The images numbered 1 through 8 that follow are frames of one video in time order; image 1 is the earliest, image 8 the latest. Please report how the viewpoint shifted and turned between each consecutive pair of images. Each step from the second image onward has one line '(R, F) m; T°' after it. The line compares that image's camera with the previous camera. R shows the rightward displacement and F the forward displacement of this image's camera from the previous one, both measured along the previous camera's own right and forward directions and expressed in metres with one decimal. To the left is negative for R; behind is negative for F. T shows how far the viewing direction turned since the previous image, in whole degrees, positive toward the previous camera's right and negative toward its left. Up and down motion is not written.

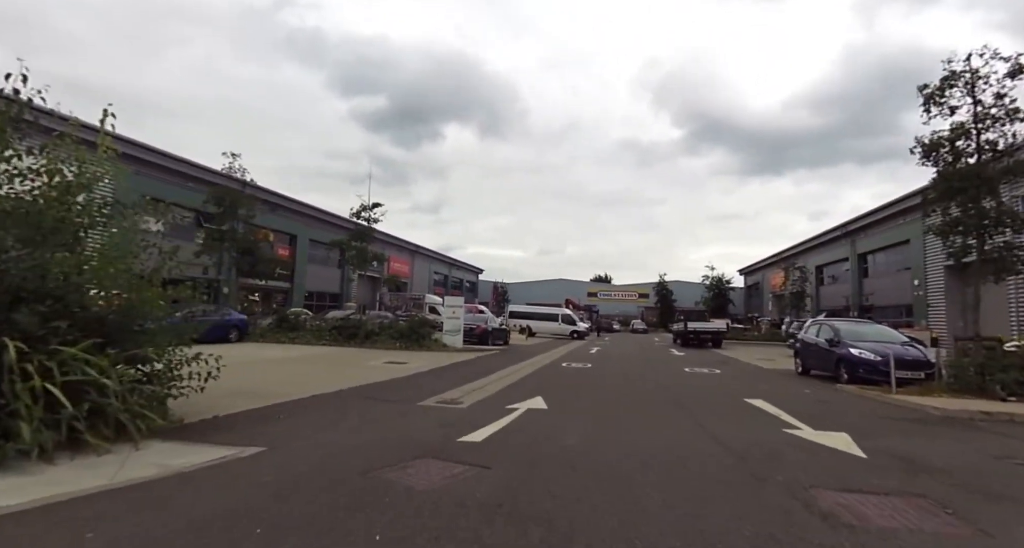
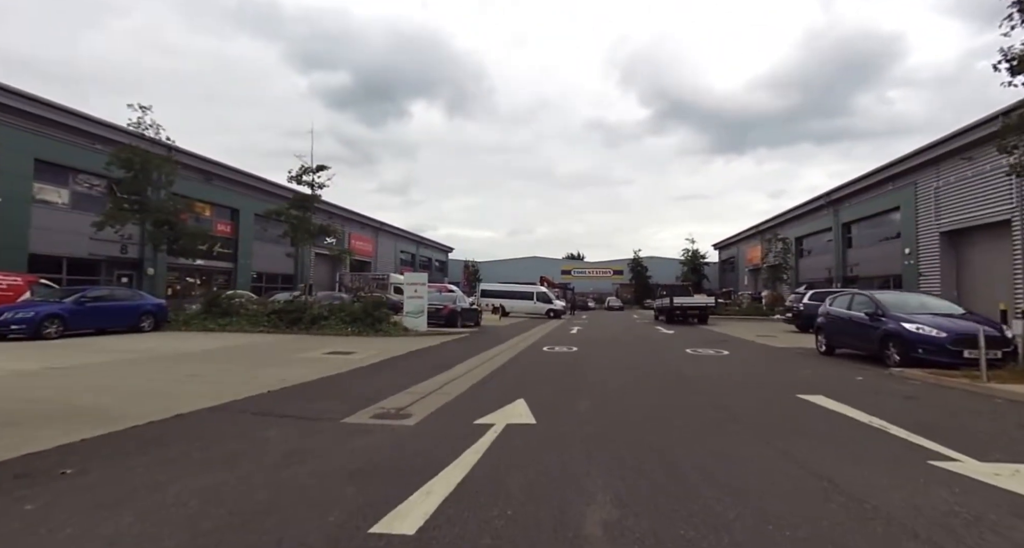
(+0.1, +3.0) m; +3°
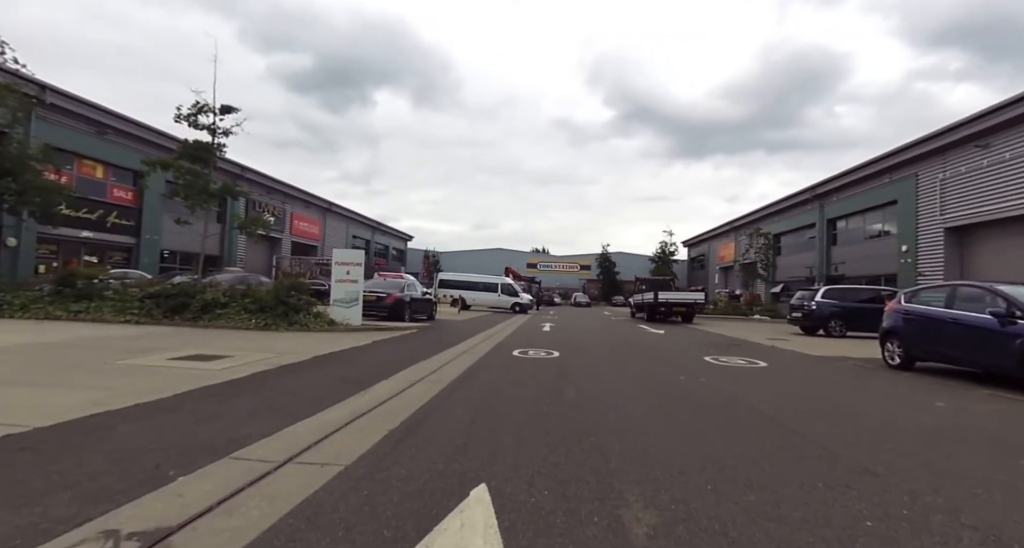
(+0.1, +4.1) m; +5°
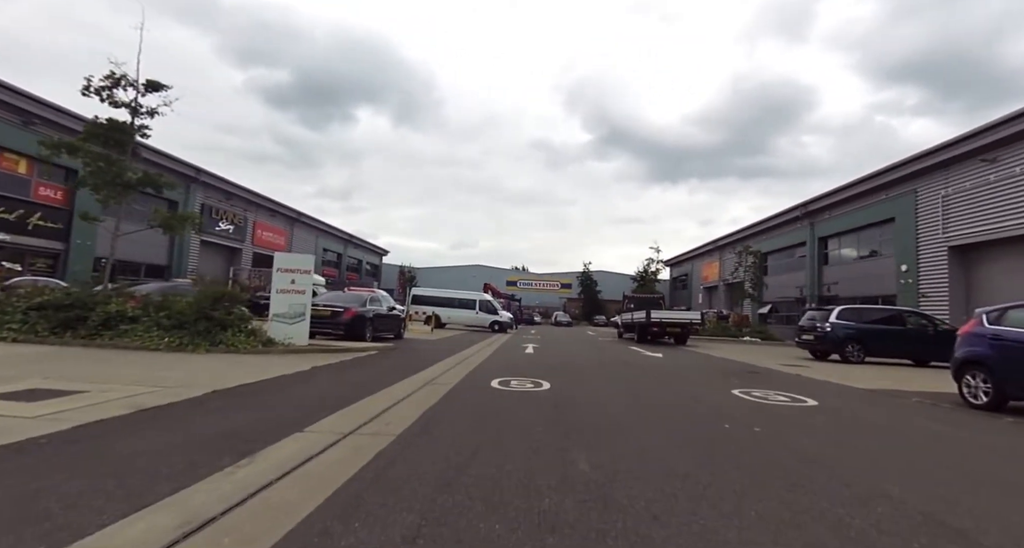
(0.0, +2.3) m; +3°
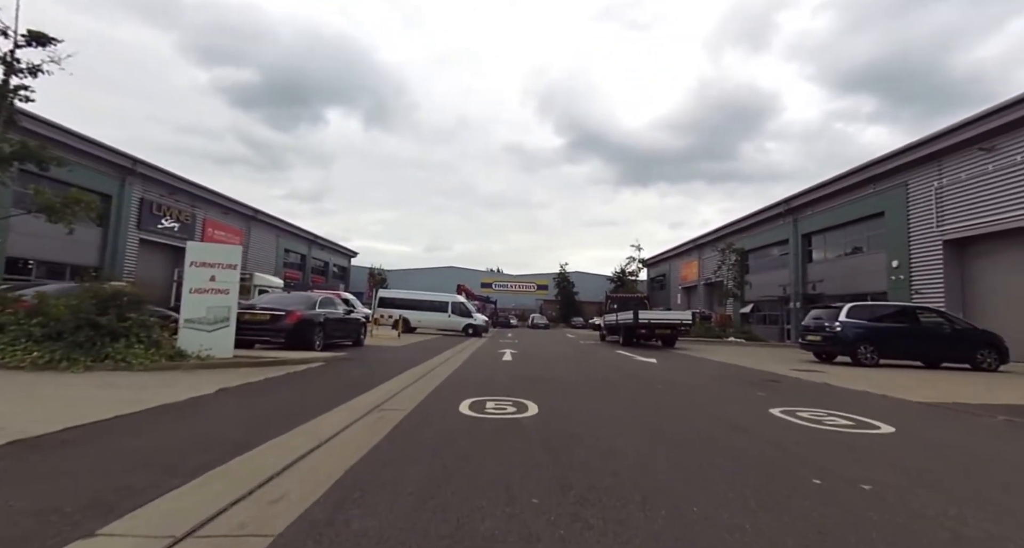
(0.0, +2.1) m; +3°
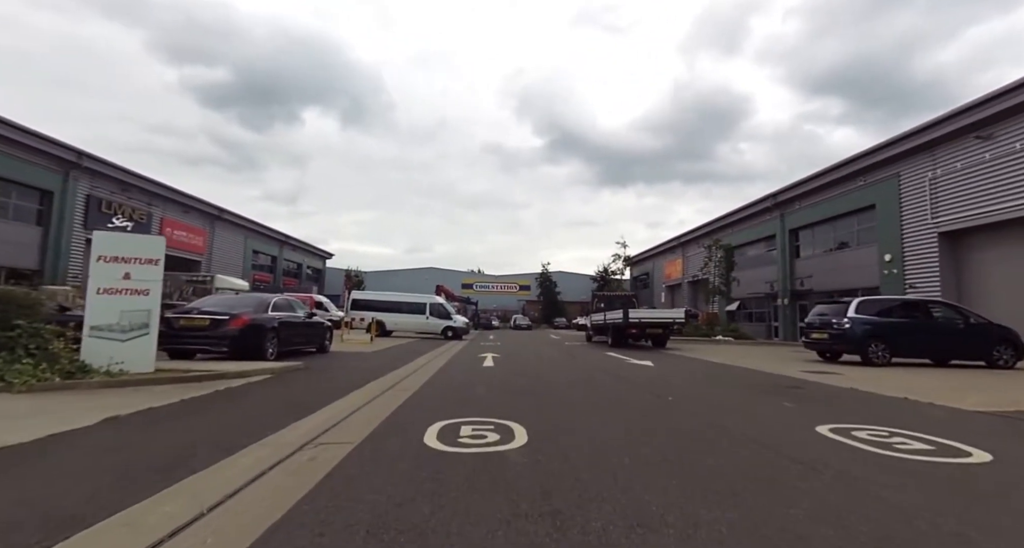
(0.0, +1.5) m; +2°
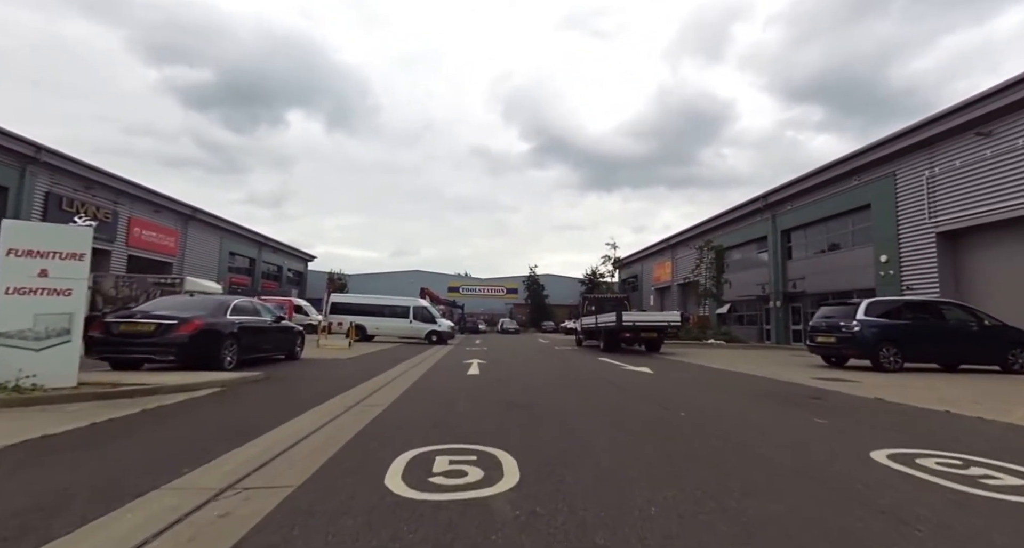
(0.0, +1.1) m; +2°
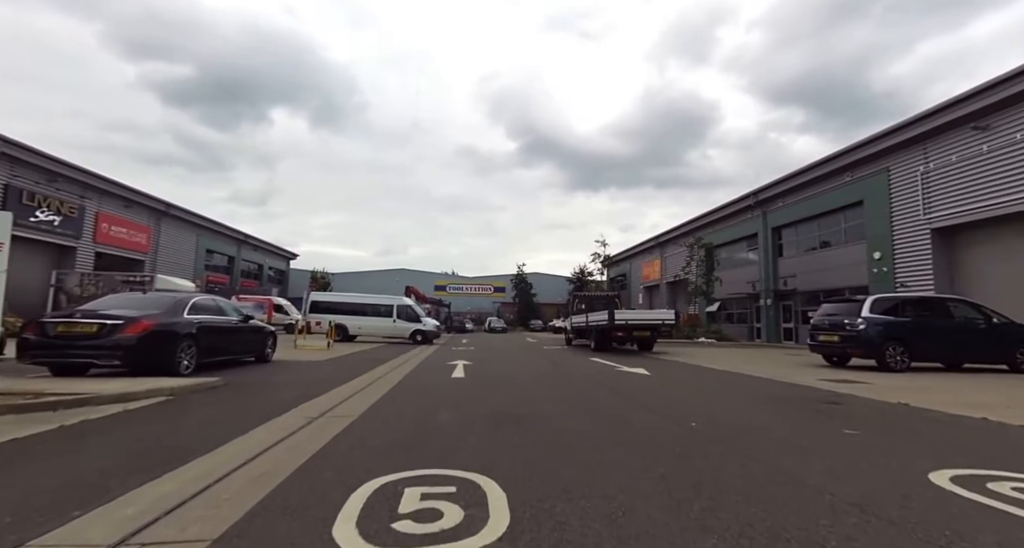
(0.0, +0.8) m; +2°
